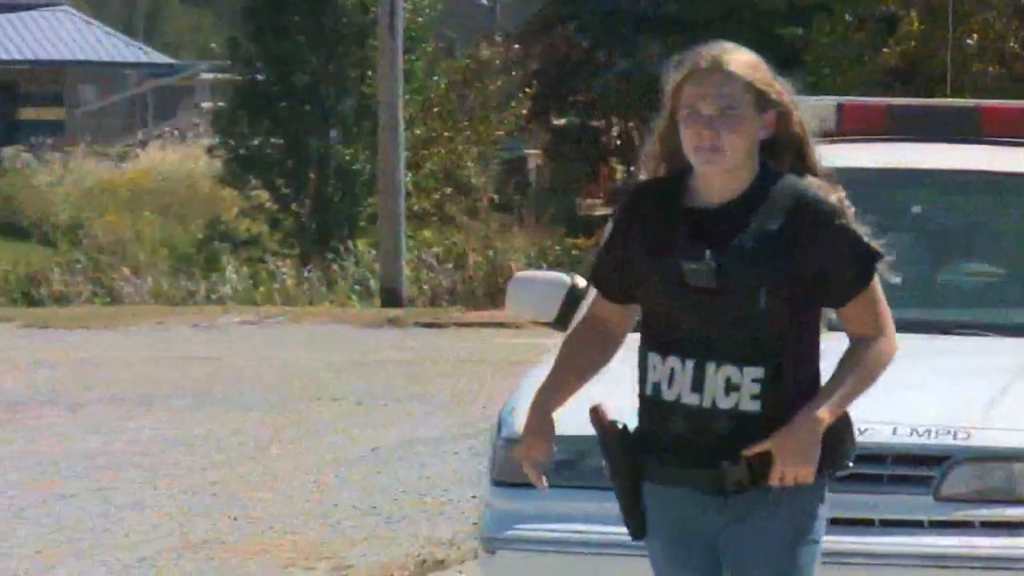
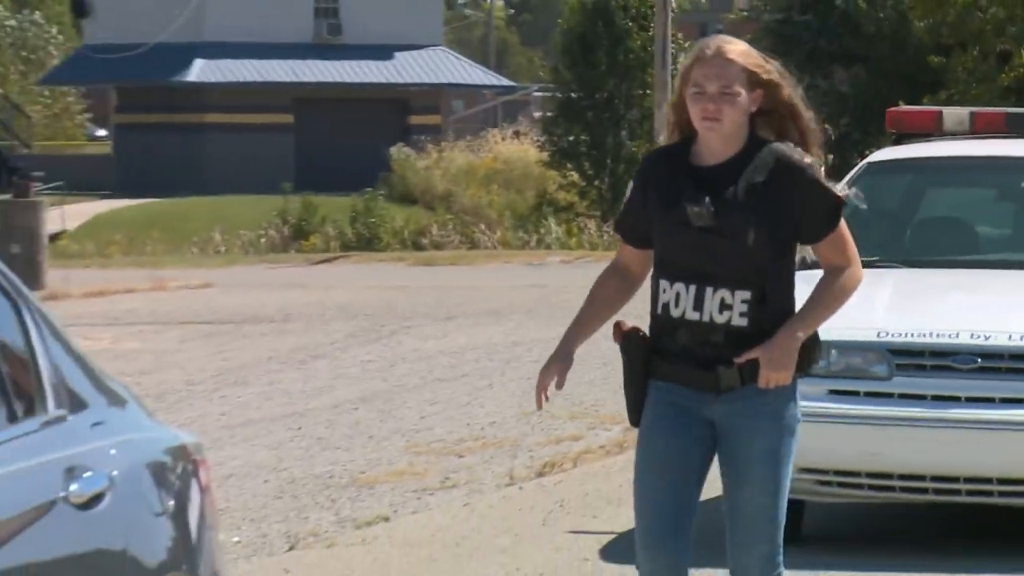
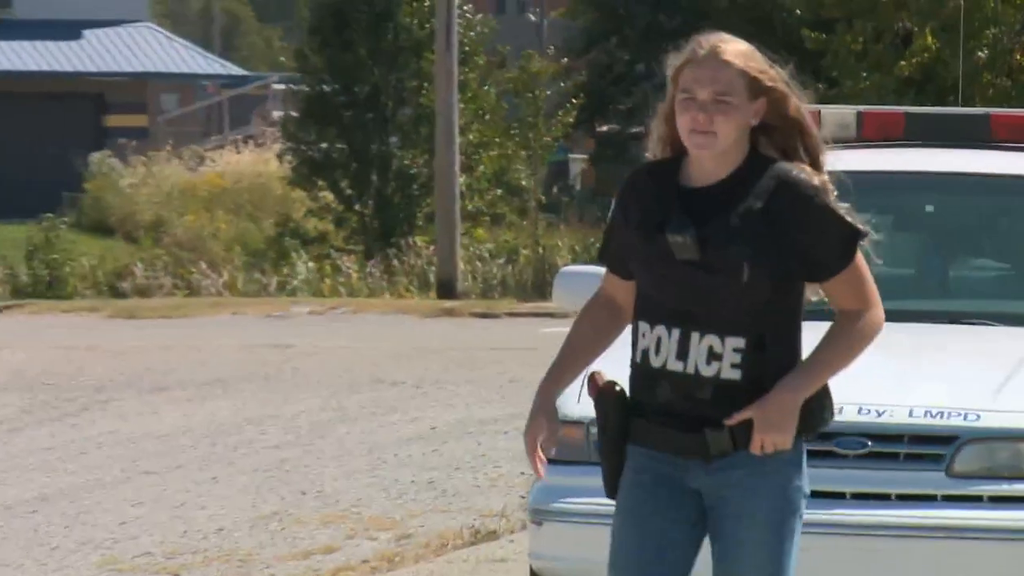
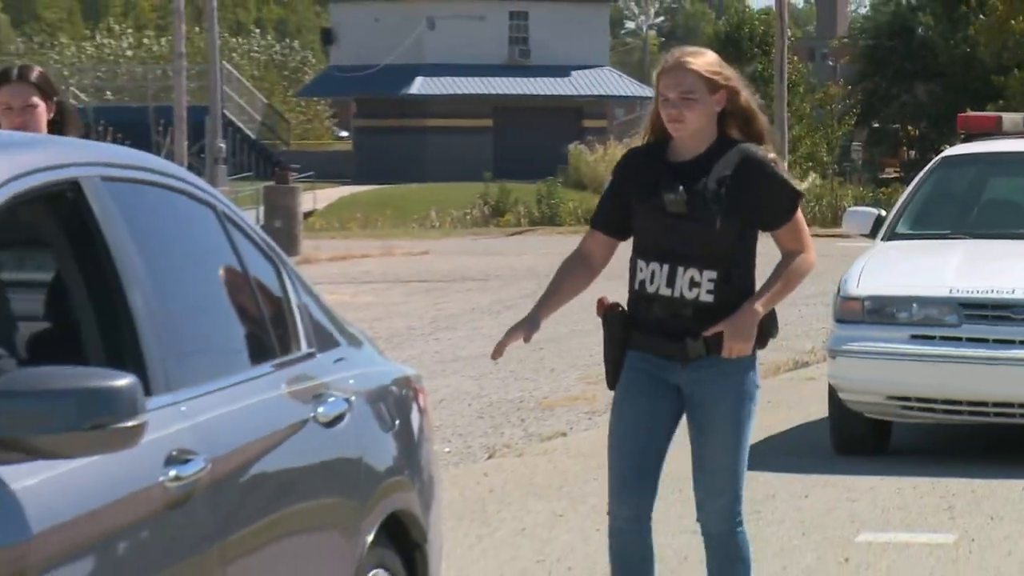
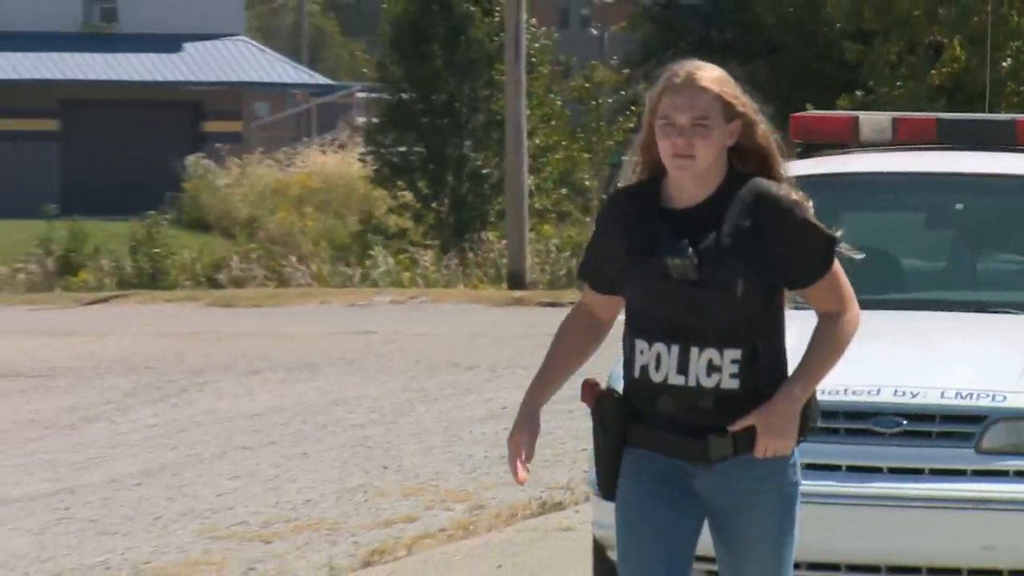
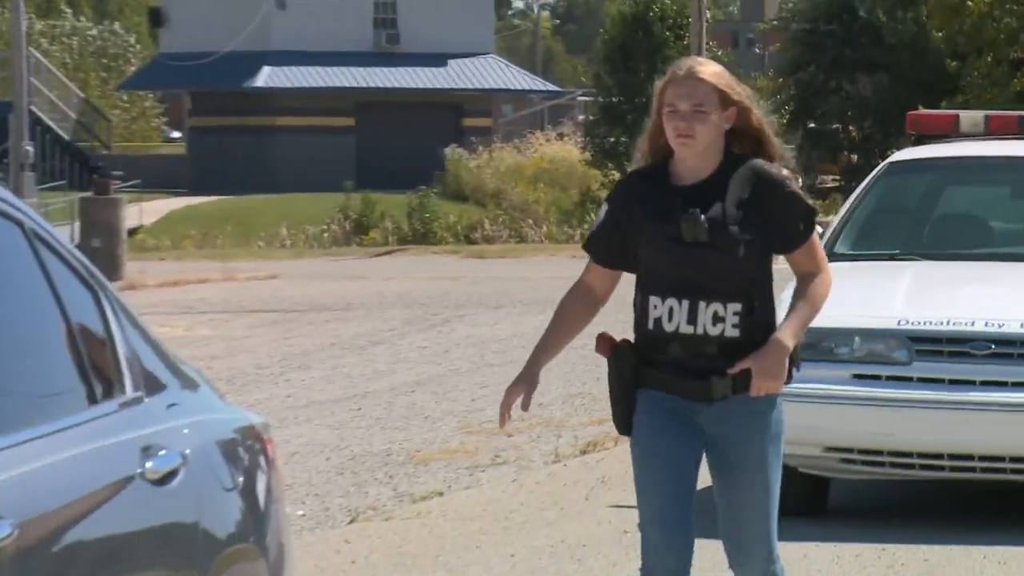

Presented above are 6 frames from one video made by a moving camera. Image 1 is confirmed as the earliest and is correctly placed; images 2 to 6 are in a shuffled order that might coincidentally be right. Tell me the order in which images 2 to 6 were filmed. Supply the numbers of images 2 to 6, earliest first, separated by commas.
3, 5, 2, 6, 4
